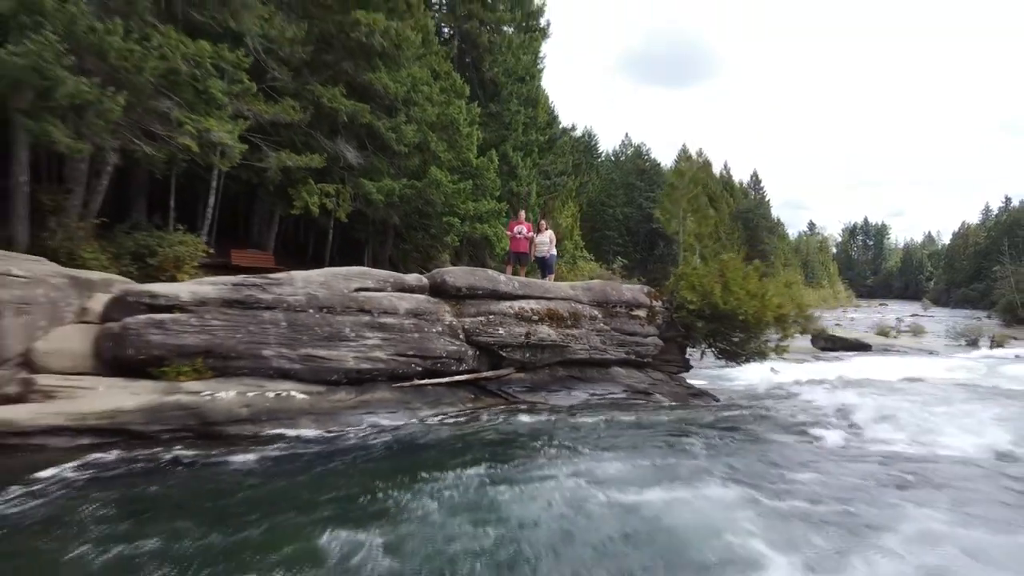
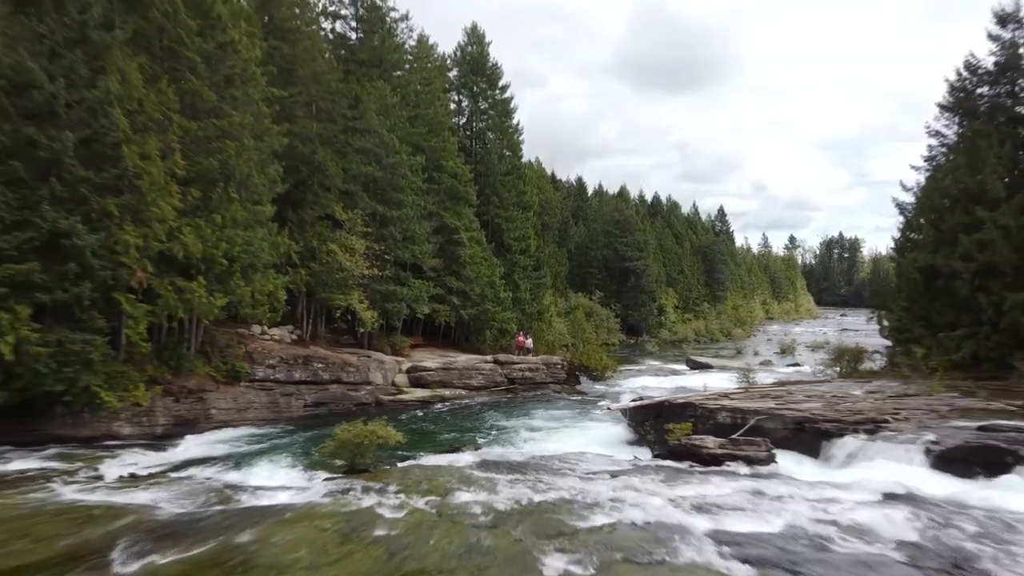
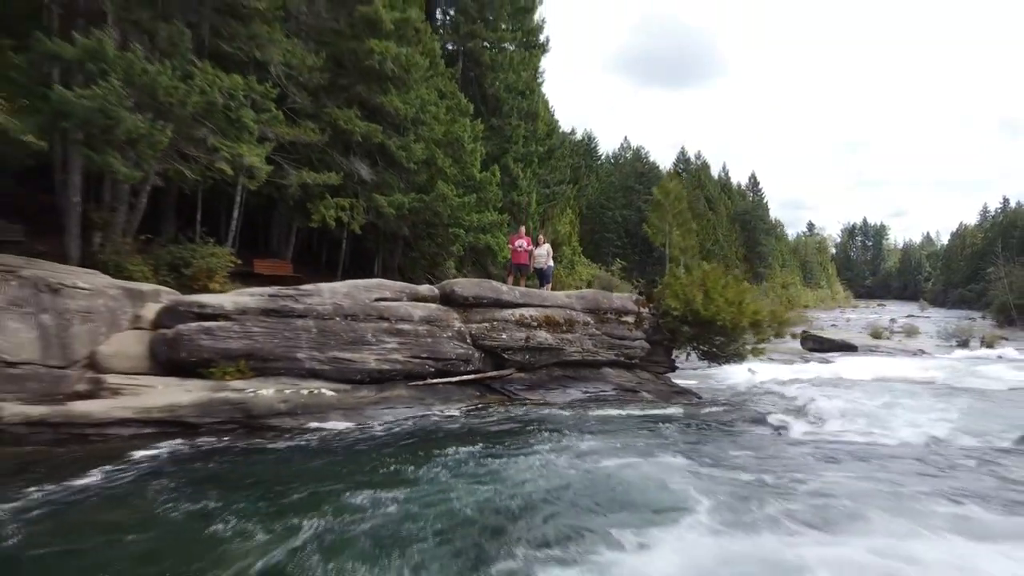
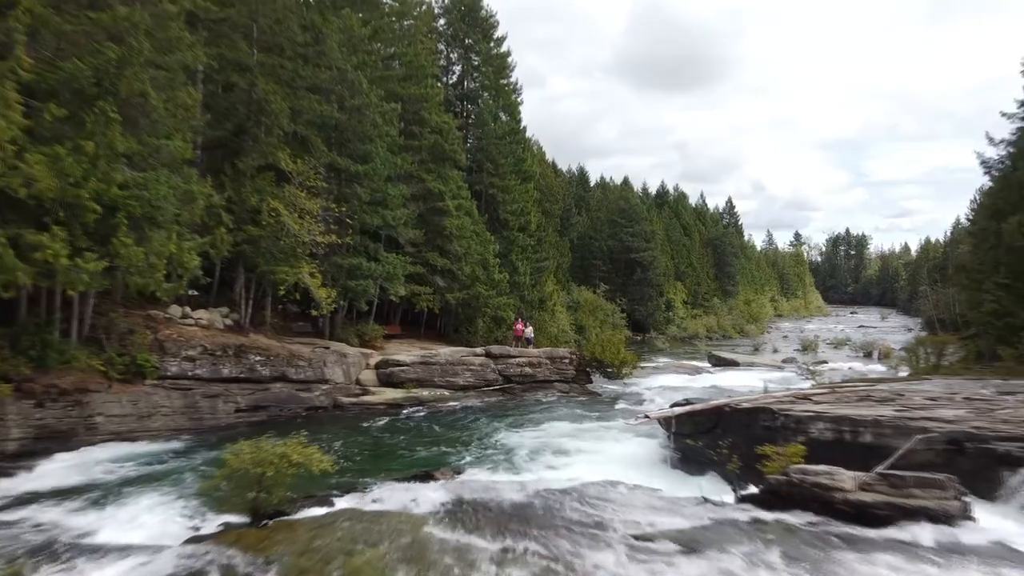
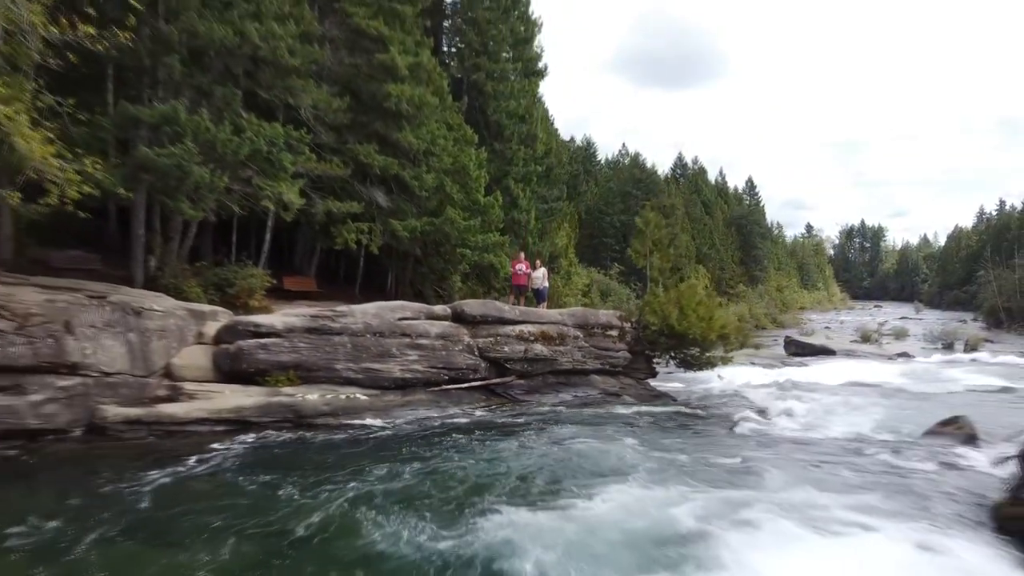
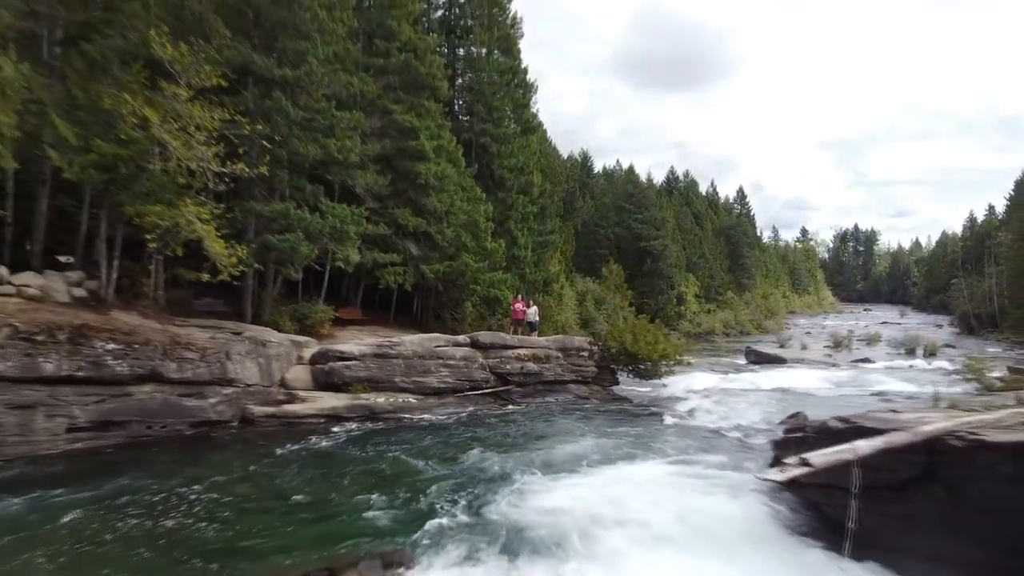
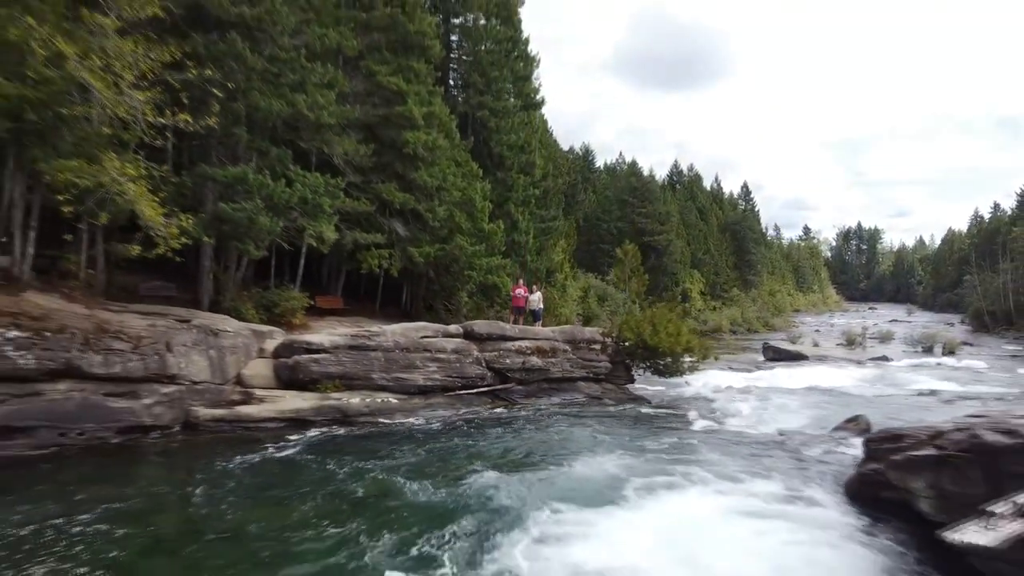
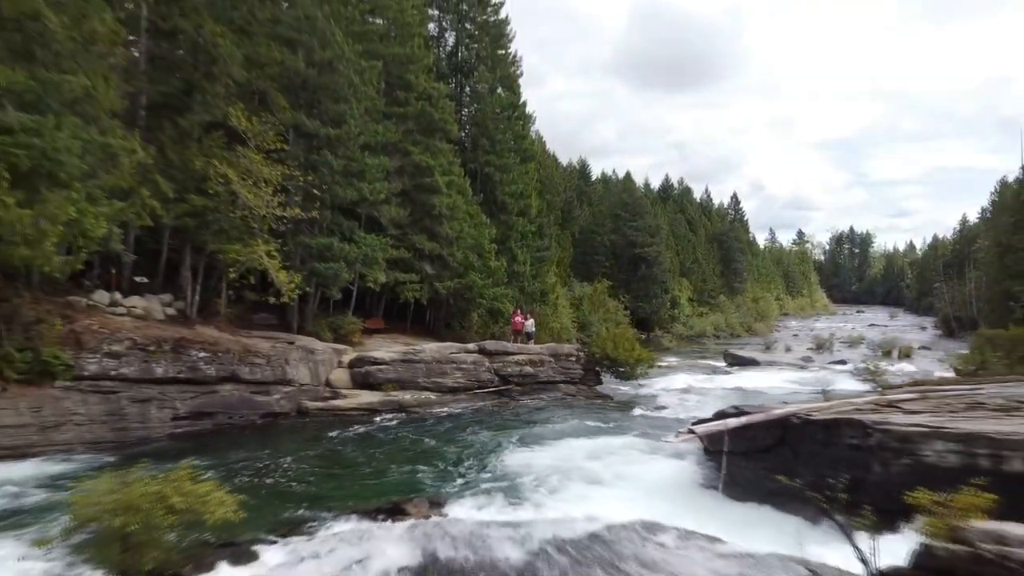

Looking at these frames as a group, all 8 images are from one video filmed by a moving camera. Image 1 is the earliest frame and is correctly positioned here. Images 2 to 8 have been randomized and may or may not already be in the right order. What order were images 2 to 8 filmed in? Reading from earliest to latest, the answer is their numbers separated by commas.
3, 5, 7, 6, 8, 4, 2
